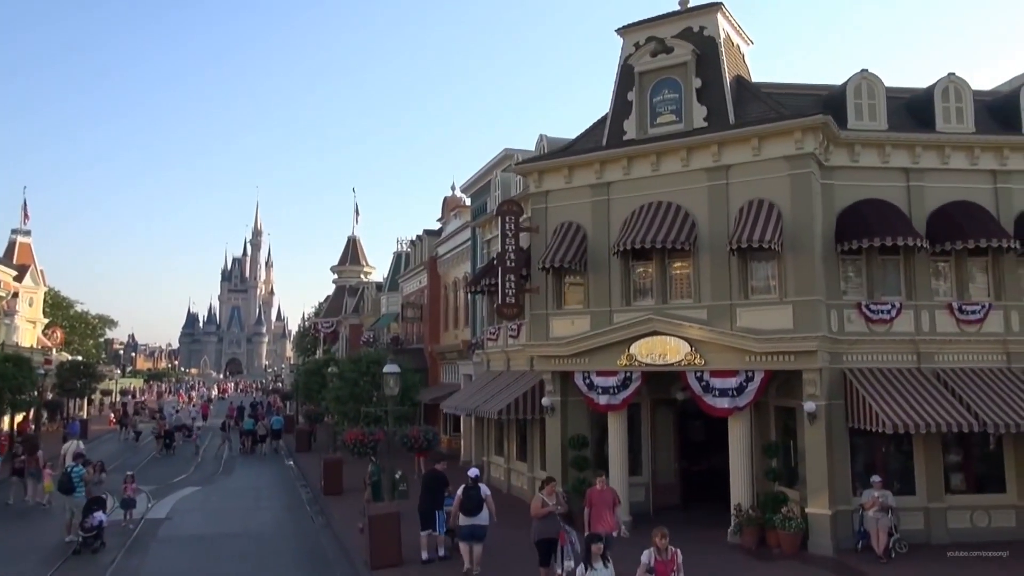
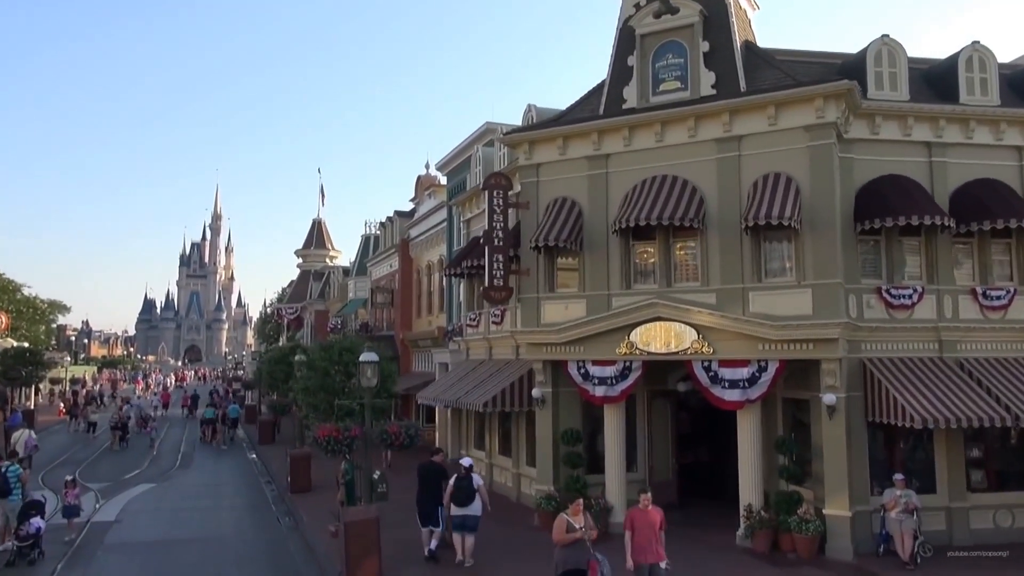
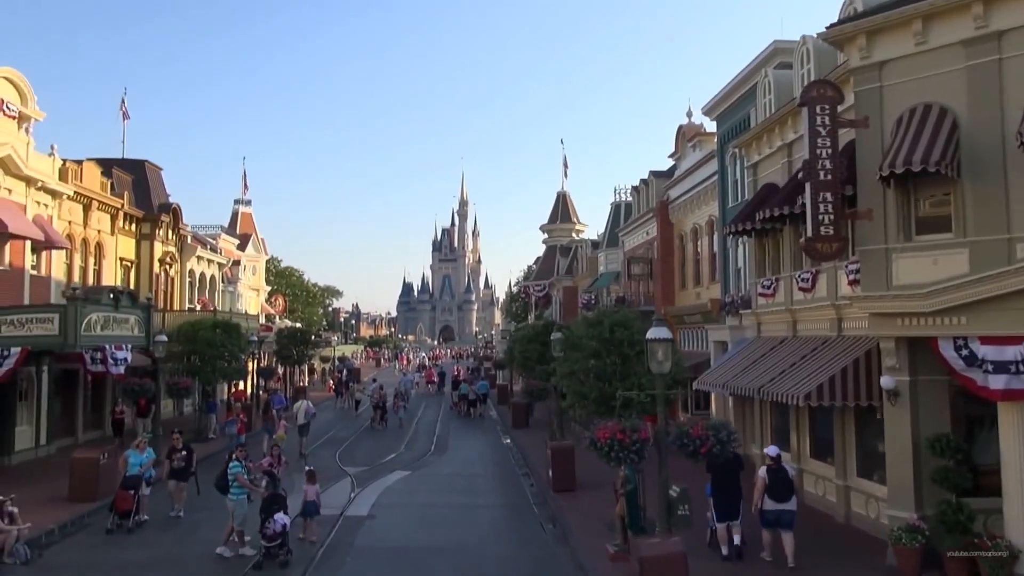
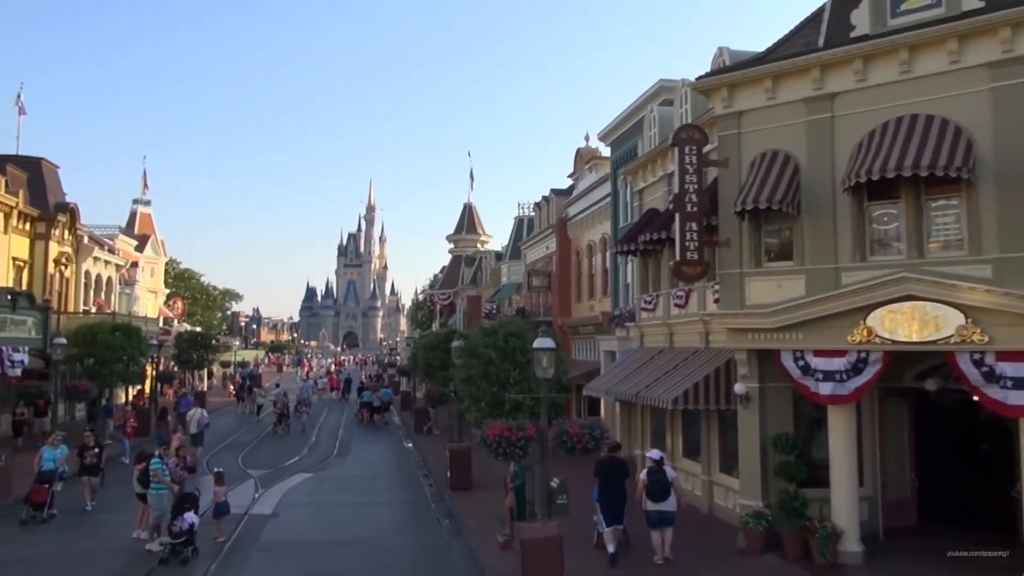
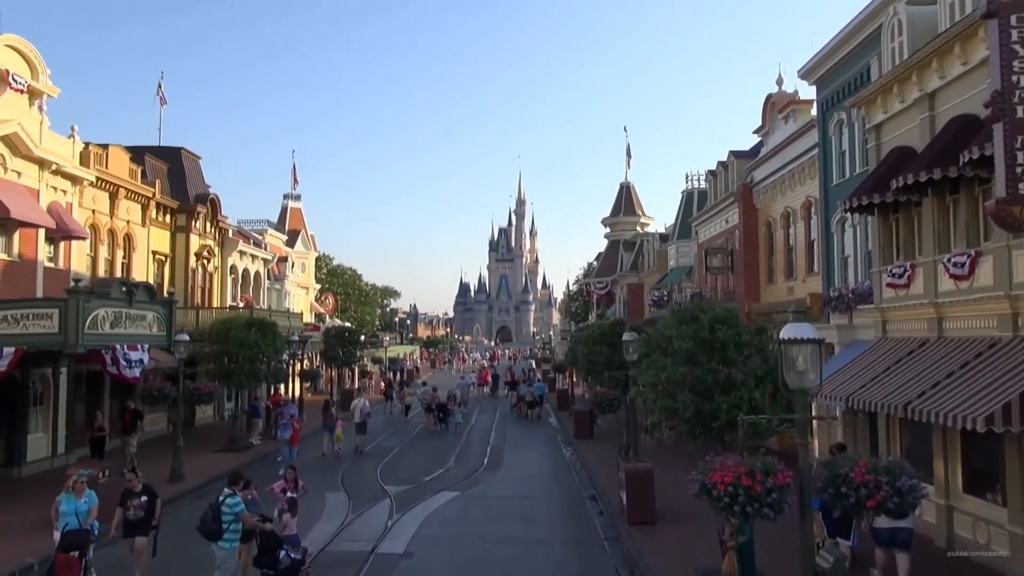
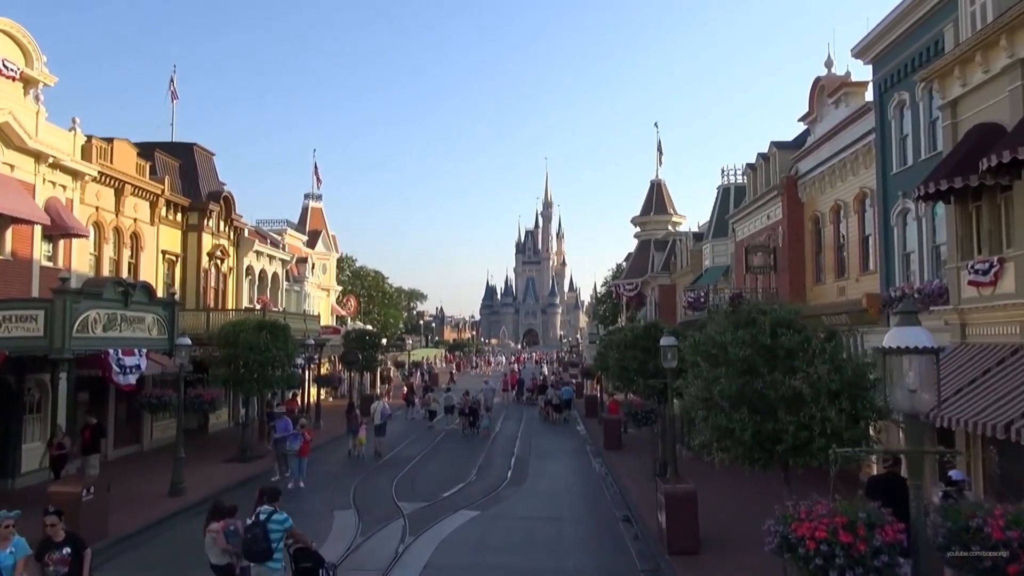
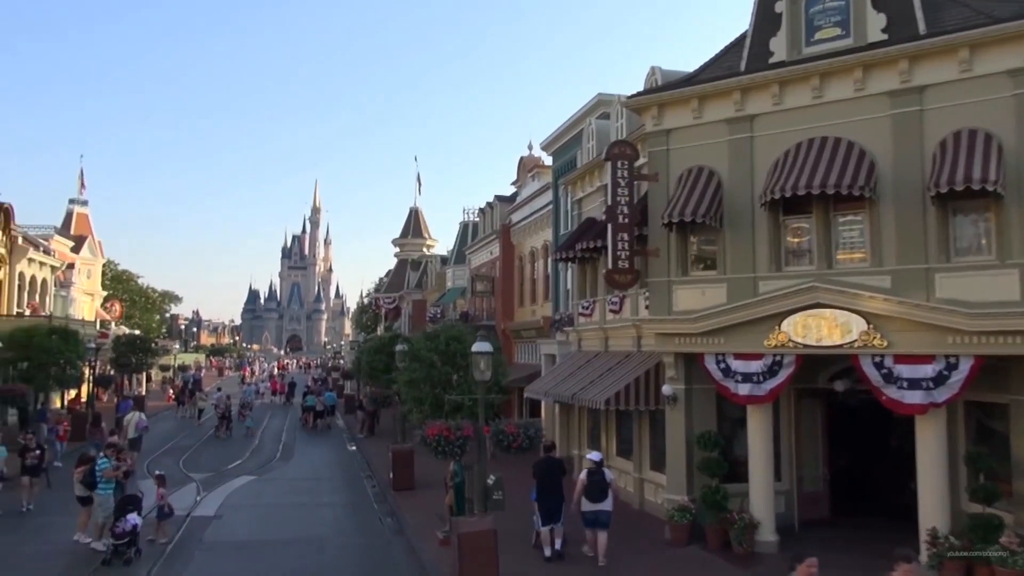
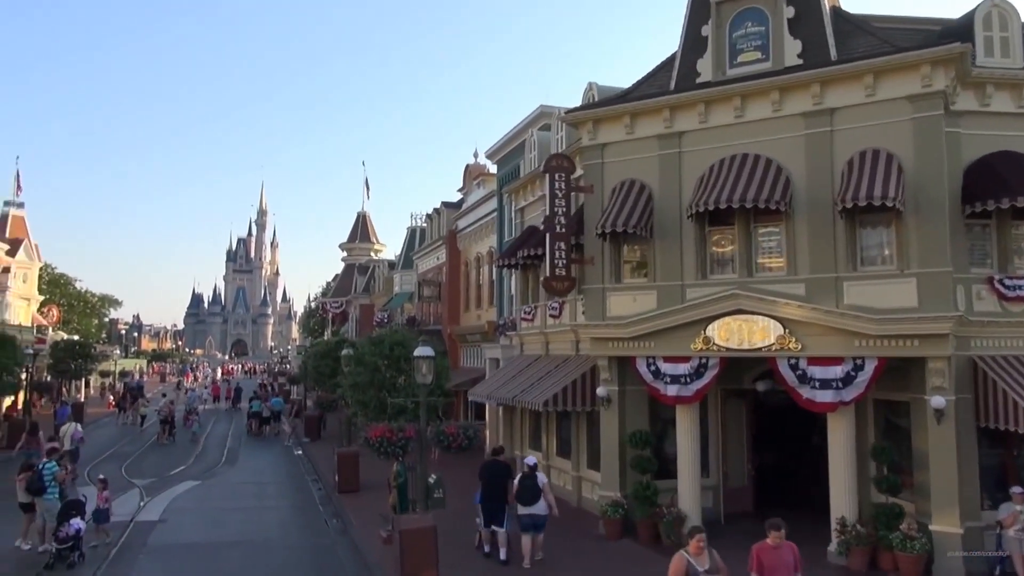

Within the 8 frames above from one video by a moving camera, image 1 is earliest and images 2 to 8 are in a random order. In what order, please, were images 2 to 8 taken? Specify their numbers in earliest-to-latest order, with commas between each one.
2, 8, 7, 4, 3, 5, 6
